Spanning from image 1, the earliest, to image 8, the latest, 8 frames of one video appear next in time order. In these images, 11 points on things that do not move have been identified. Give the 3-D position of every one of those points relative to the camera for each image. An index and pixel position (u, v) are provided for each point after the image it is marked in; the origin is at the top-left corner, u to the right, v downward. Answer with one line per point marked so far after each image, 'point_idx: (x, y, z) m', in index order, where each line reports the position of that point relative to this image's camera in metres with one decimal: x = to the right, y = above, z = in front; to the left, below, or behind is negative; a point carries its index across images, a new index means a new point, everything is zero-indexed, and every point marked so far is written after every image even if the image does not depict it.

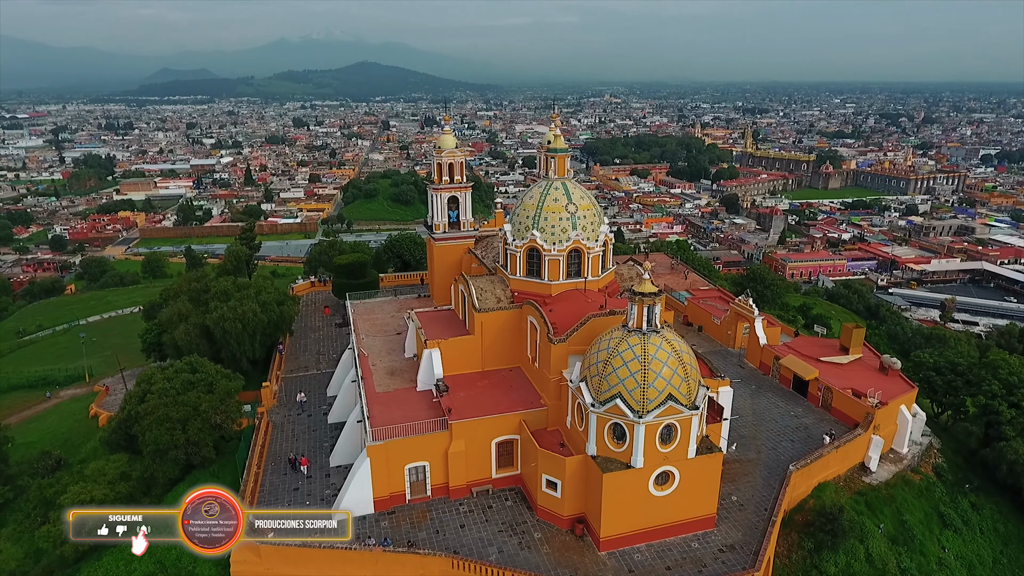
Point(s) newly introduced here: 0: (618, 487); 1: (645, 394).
0: (+2.5, -4.6, +13.9) m
1: (+3.0, -2.4, +13.6) m
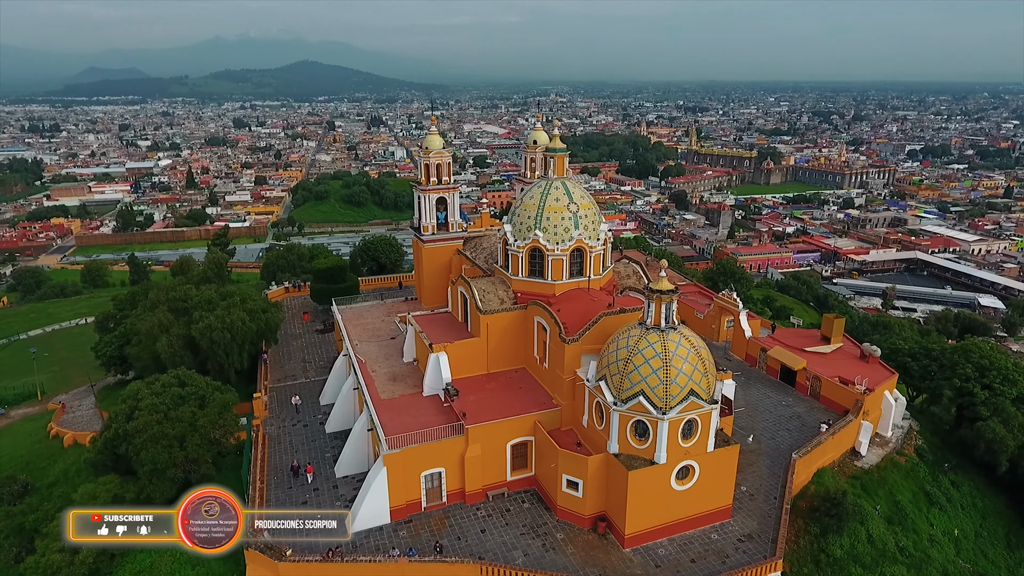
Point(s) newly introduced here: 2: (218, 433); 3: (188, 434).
0: (+3.1, -4.6, +14.0) m
1: (+3.5, -2.3, +13.7) m
2: (-8.4, -4.1, +17.4) m
3: (-9.0, -4.1, +16.9) m
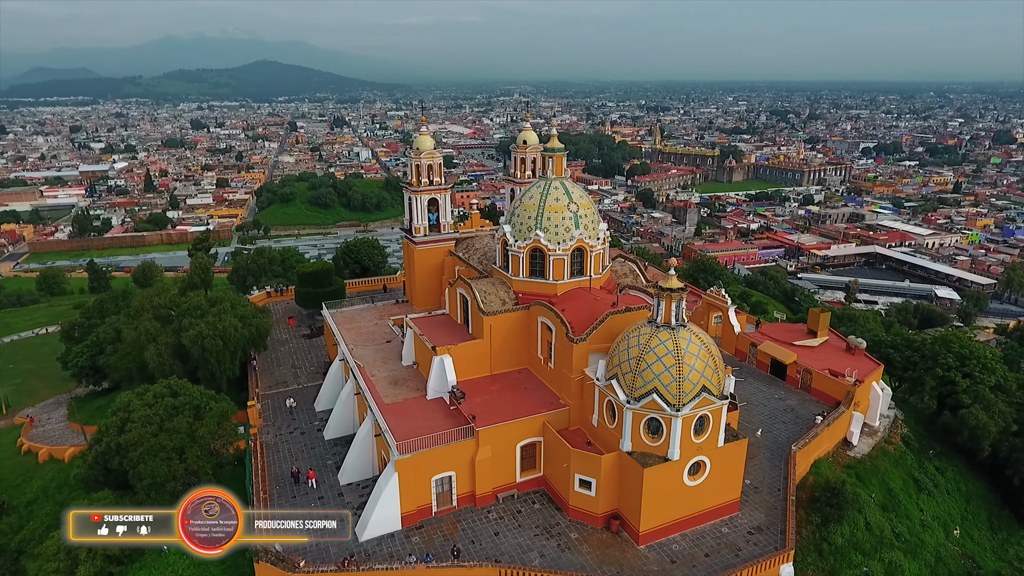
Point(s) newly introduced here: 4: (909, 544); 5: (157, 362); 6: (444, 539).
0: (+3.4, -4.5, +14.2) m
1: (+3.9, -2.3, +13.8) m
2: (-8.2, -4.3, +16.9) m
3: (-8.7, -4.3, +16.4) m
4: (+12.0, -7.7, +18.2) m
5: (-11.7, -2.4, +19.9) m
6: (-1.7, -6.1, +14.7) m
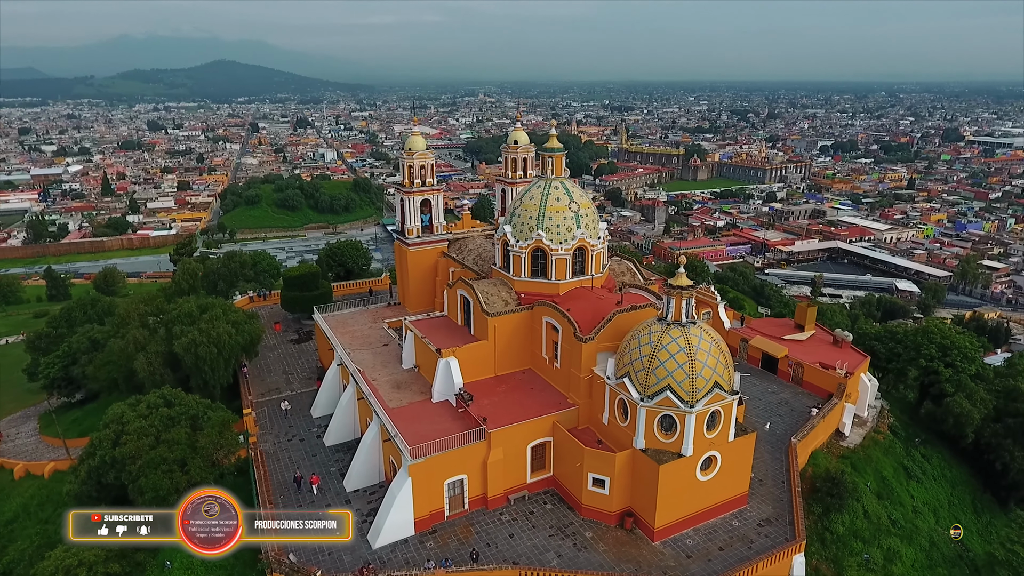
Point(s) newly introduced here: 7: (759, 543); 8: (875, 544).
0: (+3.8, -4.5, +14.3) m
1: (+4.2, -2.2, +14.0) m
2: (-7.9, -4.5, +16.4) m
3: (-8.5, -4.4, +15.9) m
4: (+12.2, -7.5, +18.8) m
5: (-11.6, -2.7, +19.3) m
6: (-1.3, -6.2, +14.6) m
7: (+6.0, -6.2, +14.7) m
8: (+10.7, -7.5, +17.7) m
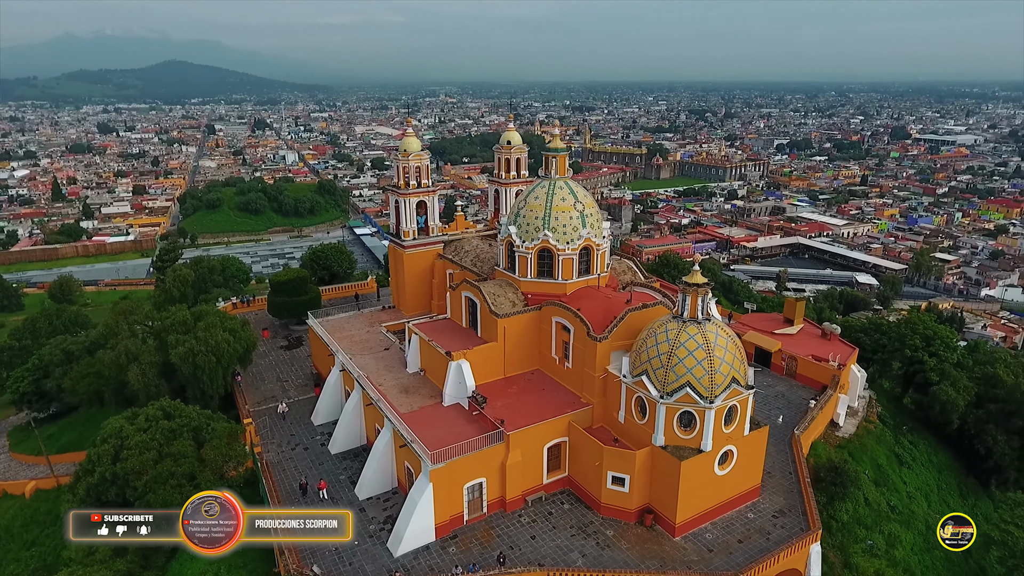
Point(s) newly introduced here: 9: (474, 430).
0: (+4.3, -4.4, +14.4) m
1: (+4.7, -2.2, +14.2) m
2: (-7.5, -4.6, +15.9) m
3: (-8.0, -4.6, +15.4) m
4: (+12.5, -7.3, +19.4) m
5: (-11.4, -2.9, +18.6) m
6: (-0.7, -6.2, +14.5) m
7: (+6.5, -6.1, +15.0) m
8: (+11.0, -7.3, +18.3) m
9: (-1.0, -3.7, +15.8) m
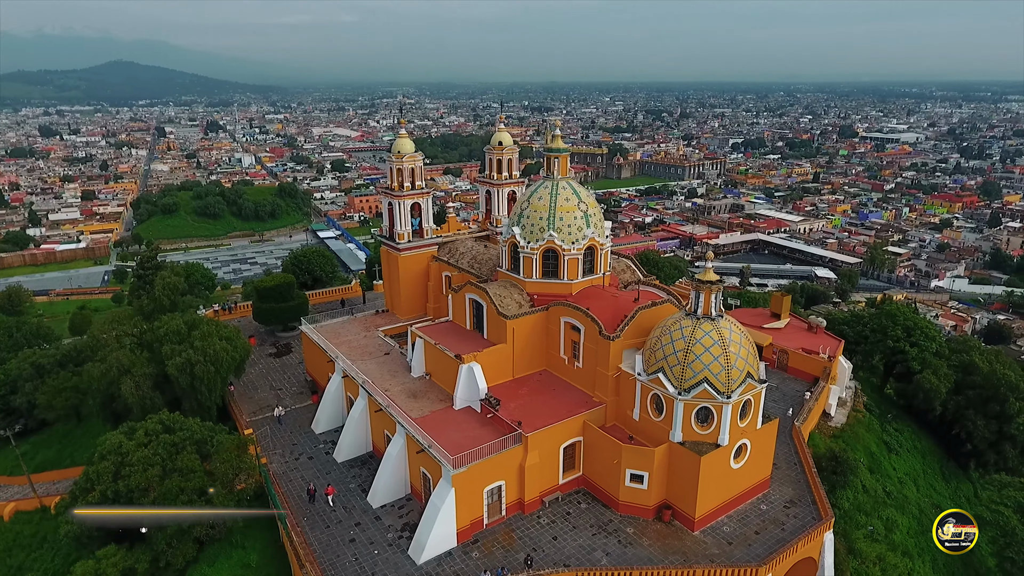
0: (+4.8, -4.4, +14.7) m
1: (+5.2, -2.1, +14.4) m
2: (-7.1, -4.8, +15.4) m
3: (-7.5, -4.8, +14.8) m
4: (+12.8, -7.1, +20.1) m
5: (-11.1, -3.2, +17.9) m
6: (-0.2, -6.2, +14.4) m
7: (+7.0, -6.0, +15.3) m
8: (+11.4, -7.1, +18.9) m
9: (-0.6, -3.8, +15.7) m
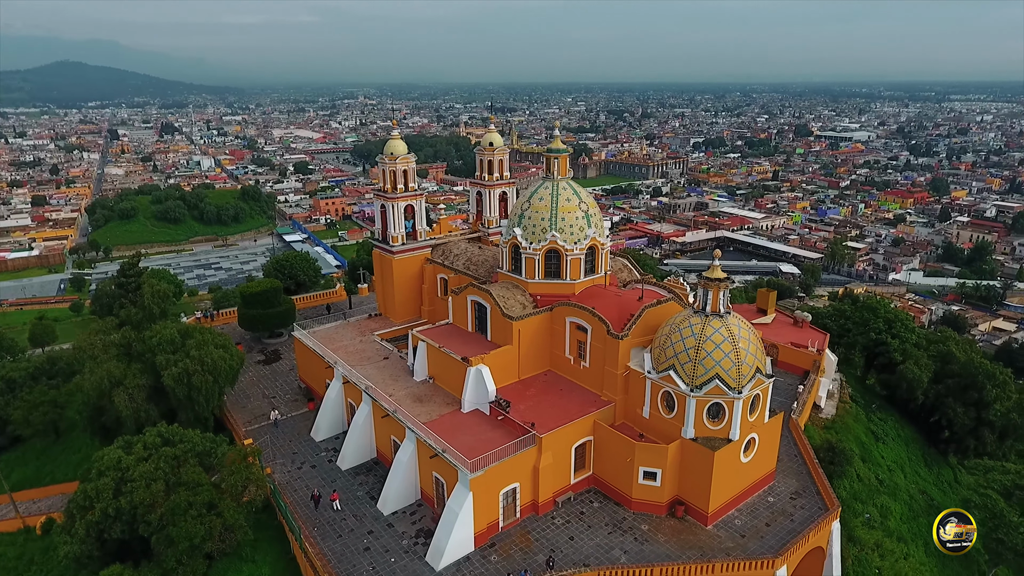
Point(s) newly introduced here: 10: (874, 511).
0: (+5.2, -4.3, +14.9) m
1: (+5.5, -2.0, +14.7) m
2: (-6.7, -5.0, +15.0) m
3: (-7.1, -5.0, +14.4) m
4: (+12.9, -6.9, +20.7) m
5: (-10.9, -3.4, +17.2) m
6: (+0.2, -6.3, +14.4) m
7: (+7.4, -5.9, +15.7) m
8: (+11.5, -6.9, +19.4) m
9: (-0.3, -3.8, +15.7) m
10: (+11.5, -7.1, +19.2) m
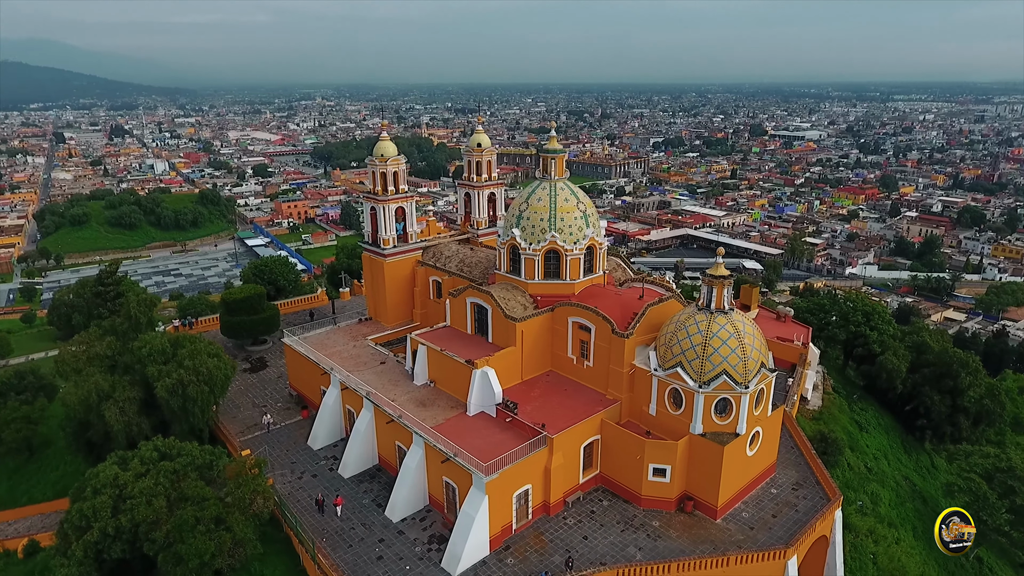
0: (+5.5, -4.2, +15.1) m
1: (+5.8, -1.9, +14.9) m
2: (-6.4, -5.2, +14.6) m
3: (-6.8, -5.2, +14.0) m
4: (+12.9, -6.6, +21.4) m
5: (-10.7, -3.7, +16.6) m
6: (+0.6, -6.3, +14.3) m
7: (+7.7, -5.8, +16.0) m
8: (+11.6, -6.7, +20.1) m
9: (0.0, -3.8, +15.6) m
10: (+11.6, -6.9, +19.8) m
